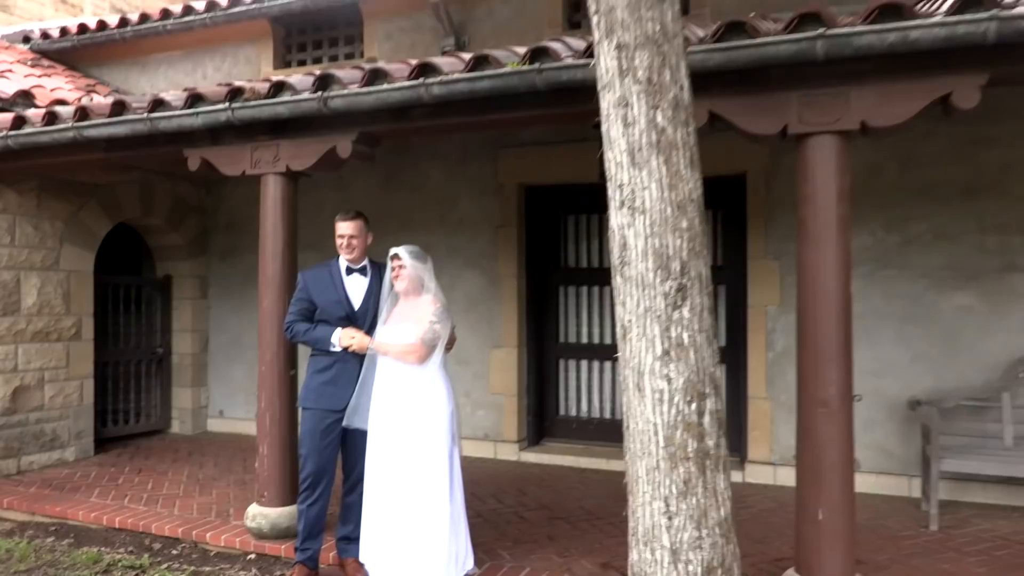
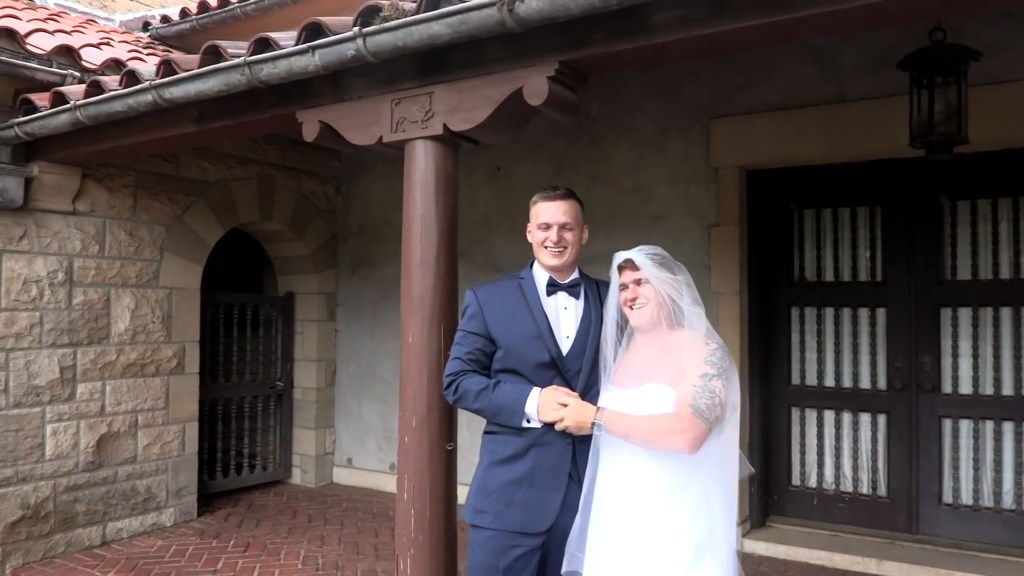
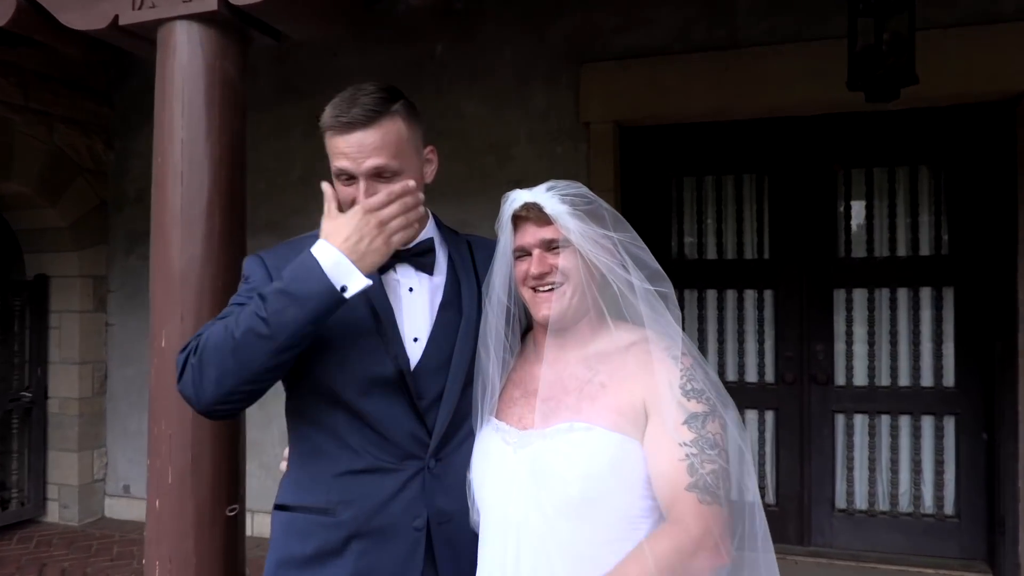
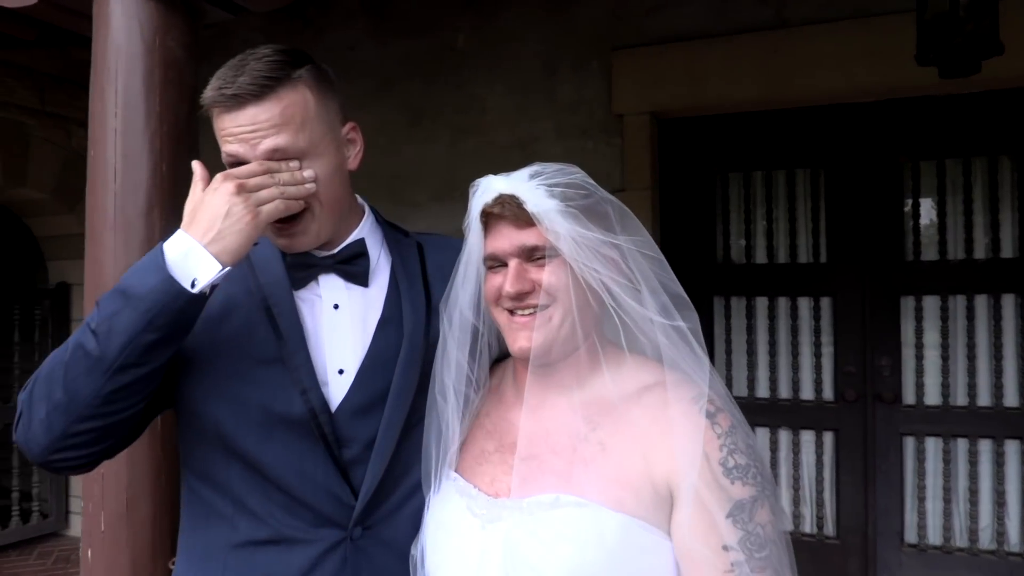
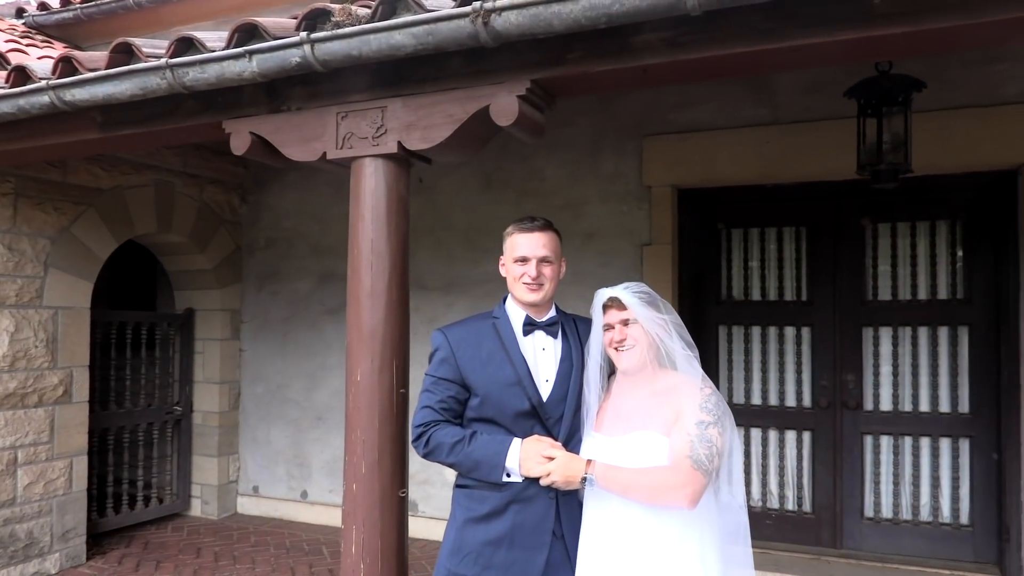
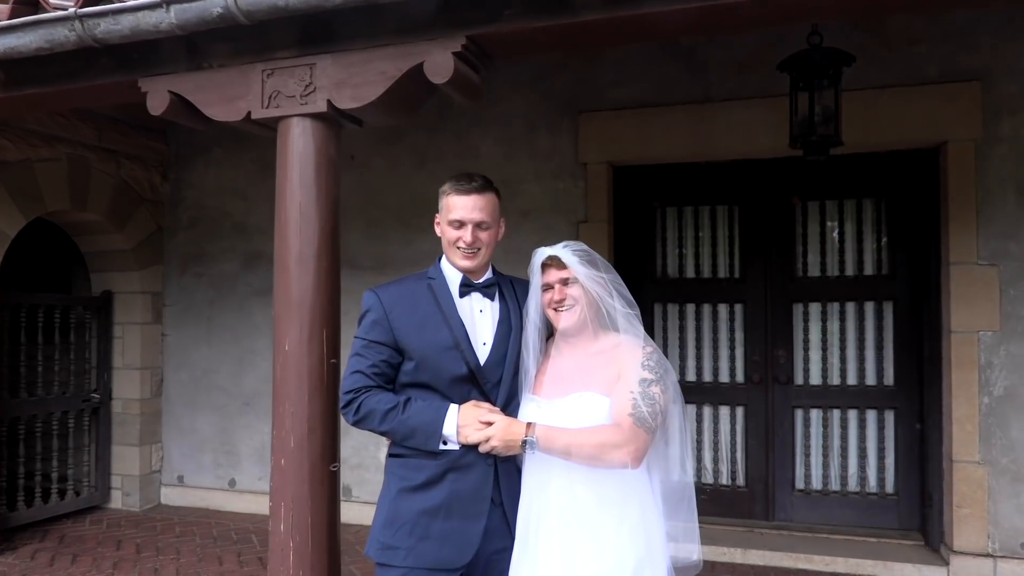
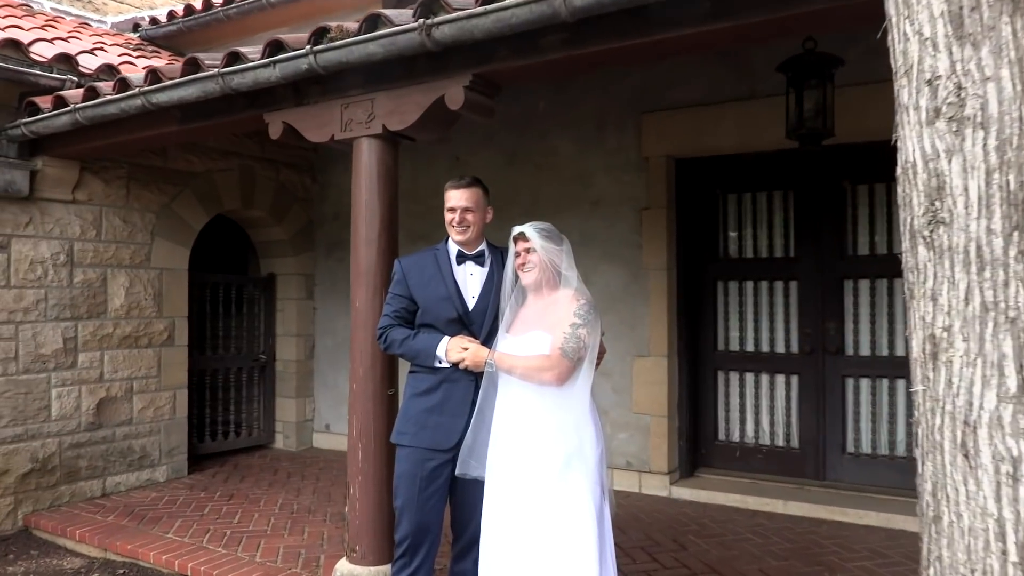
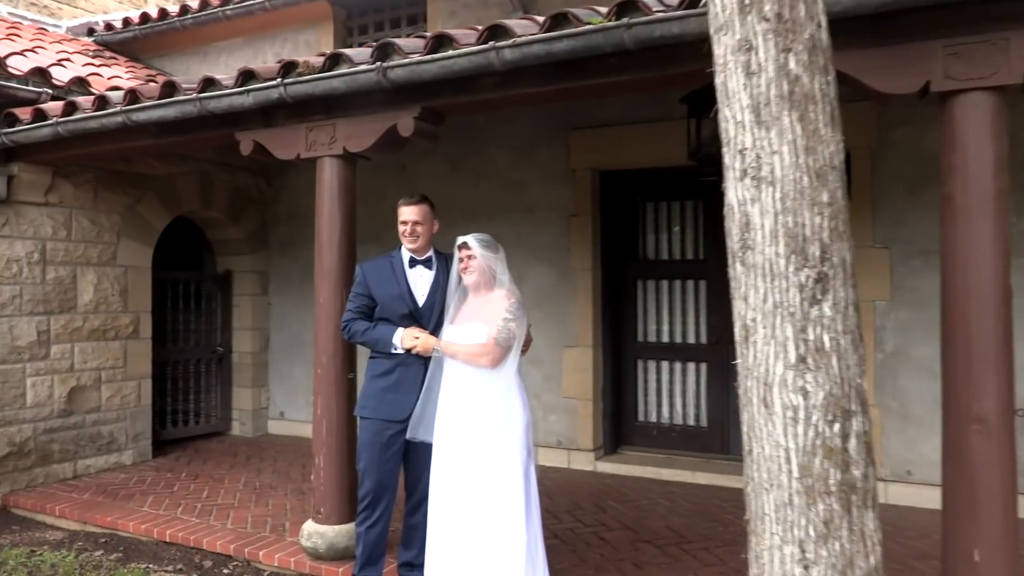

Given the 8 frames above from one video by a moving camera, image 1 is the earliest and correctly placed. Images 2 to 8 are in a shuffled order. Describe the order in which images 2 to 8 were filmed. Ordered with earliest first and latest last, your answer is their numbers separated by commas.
8, 7, 2, 5, 6, 3, 4
